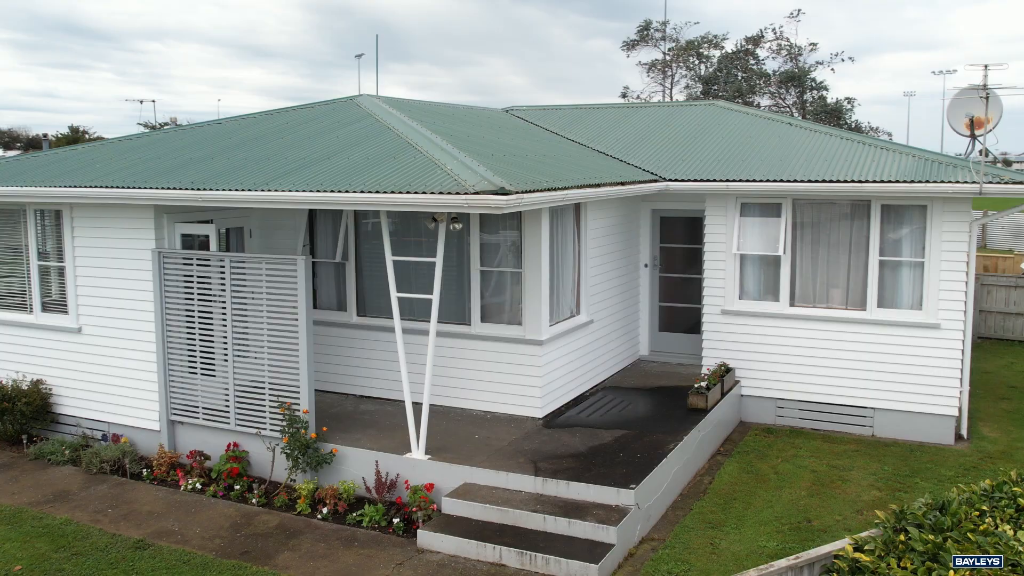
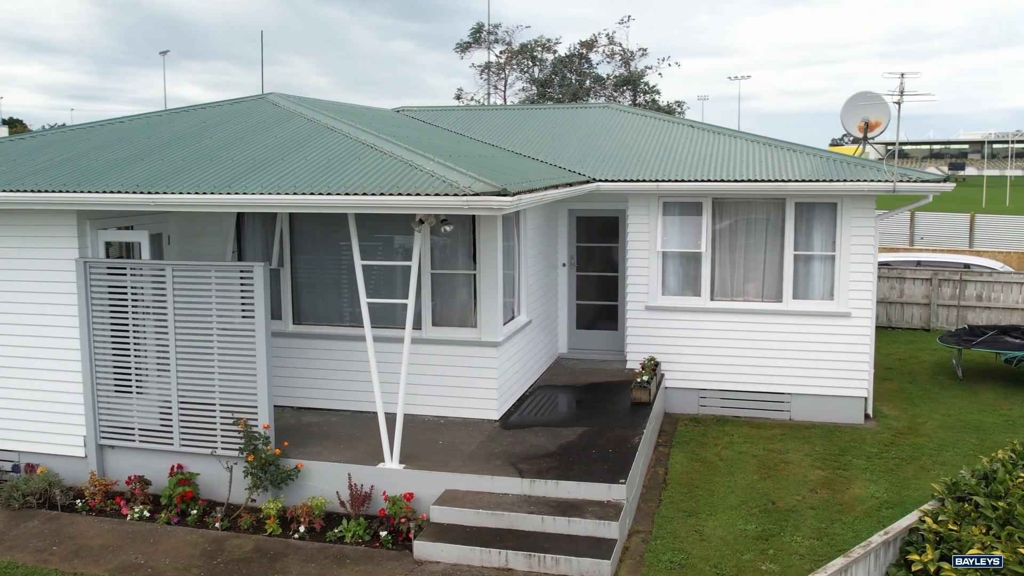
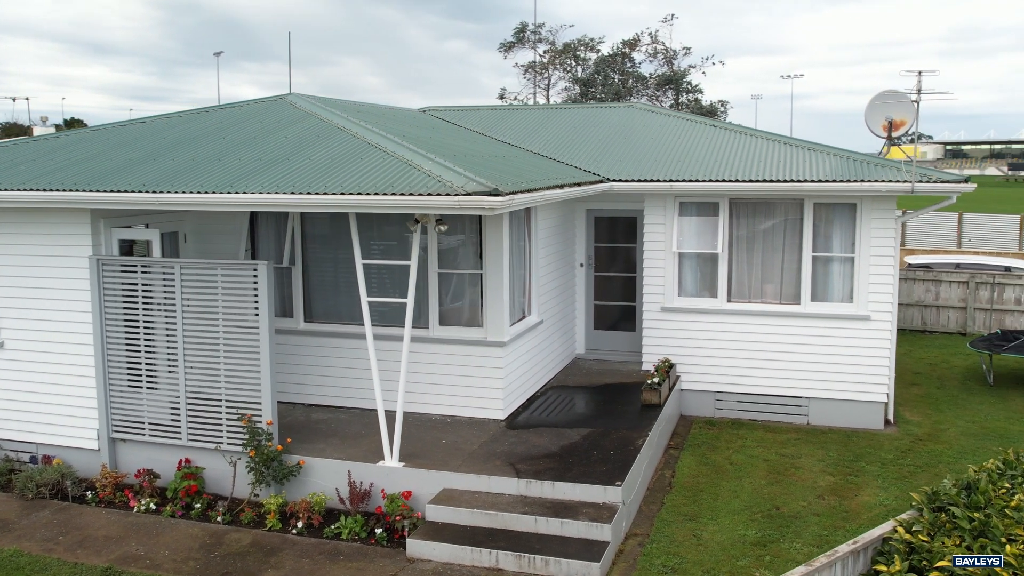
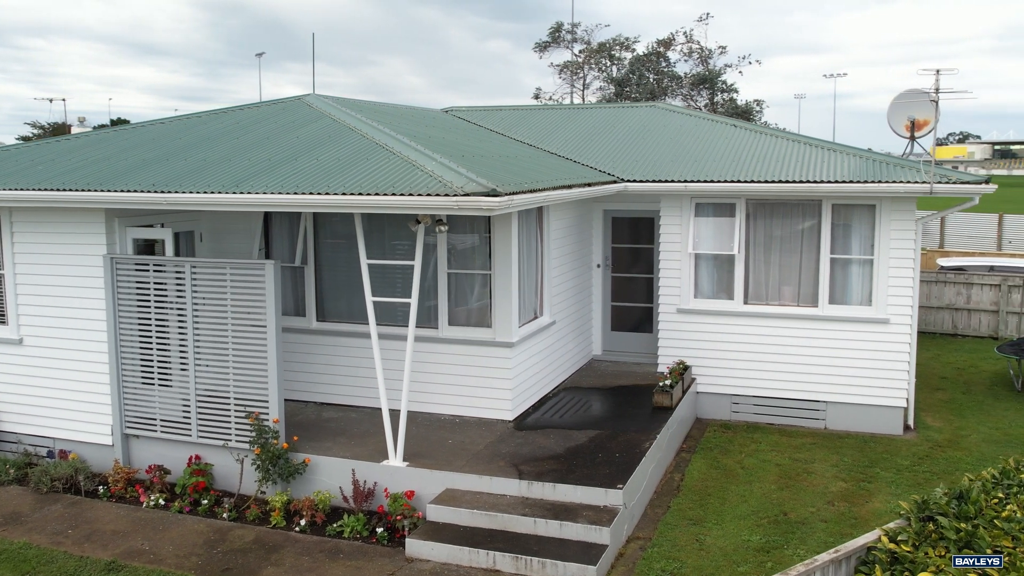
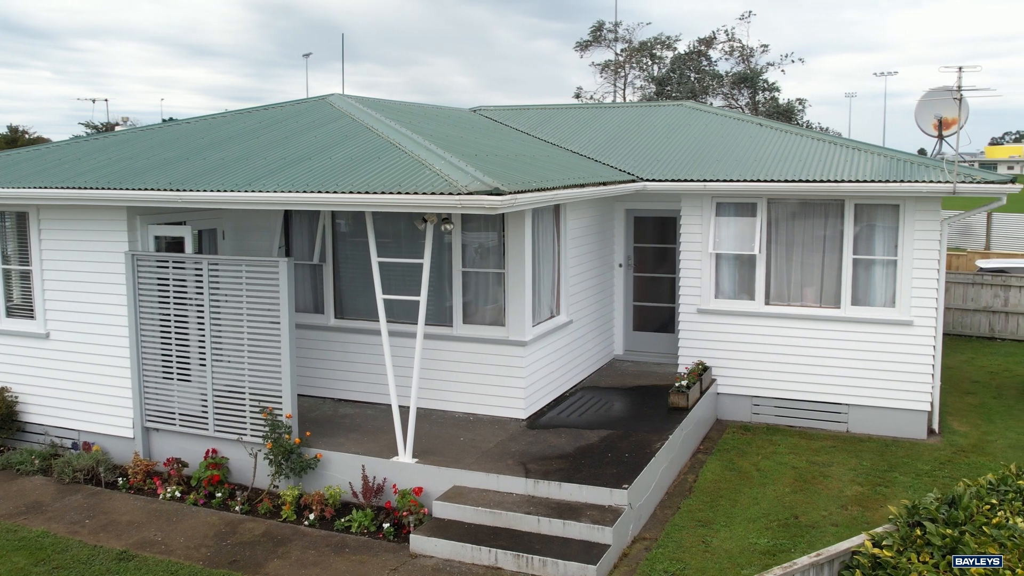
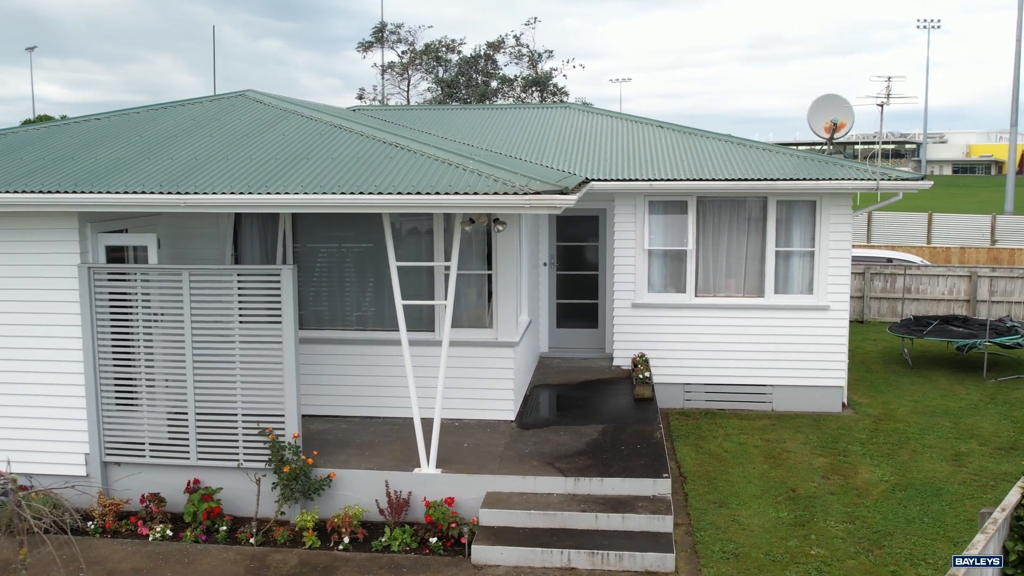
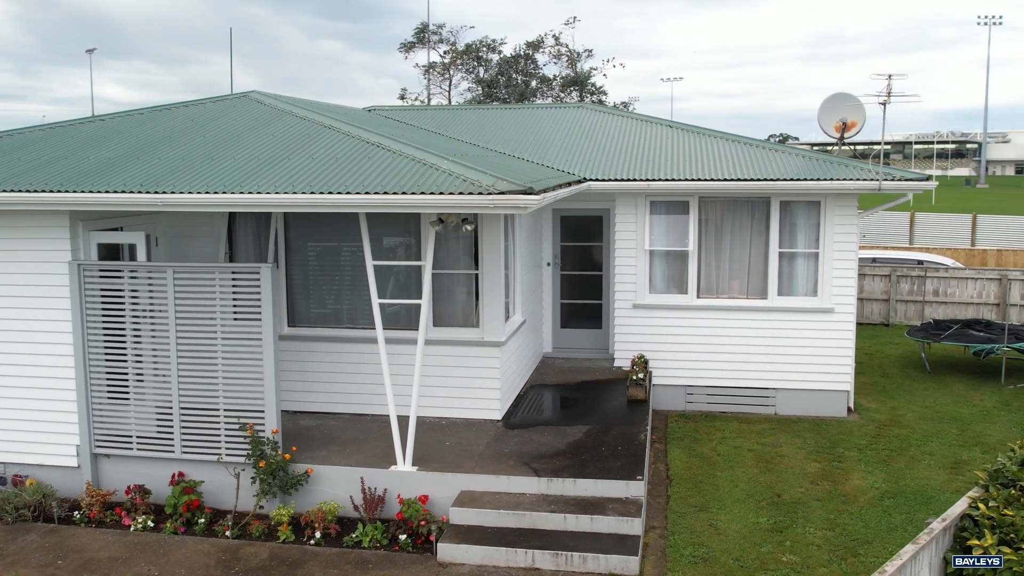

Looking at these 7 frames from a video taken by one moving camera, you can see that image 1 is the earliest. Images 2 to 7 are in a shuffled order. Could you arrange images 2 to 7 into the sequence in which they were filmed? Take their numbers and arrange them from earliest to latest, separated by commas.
5, 4, 3, 2, 7, 6
